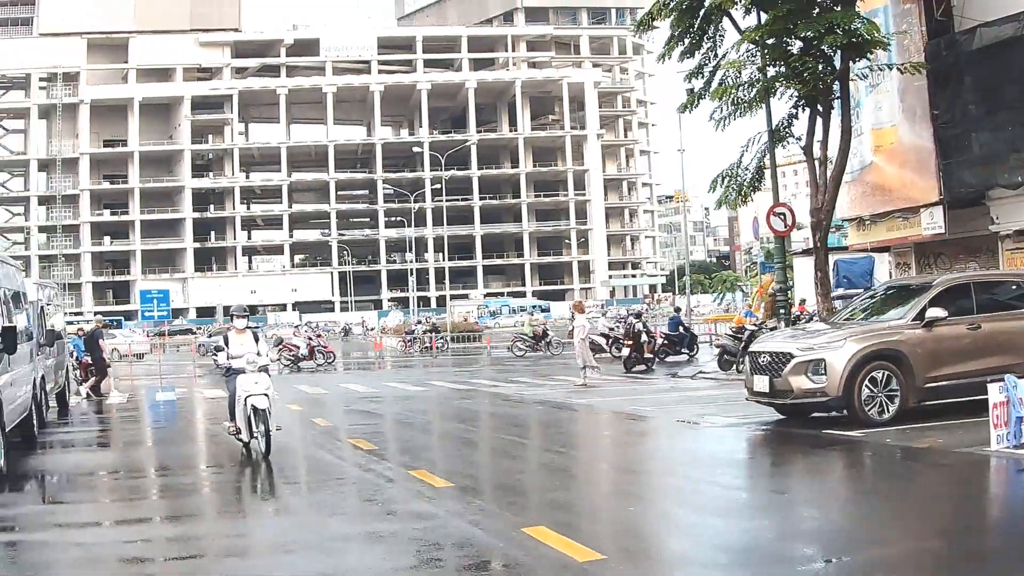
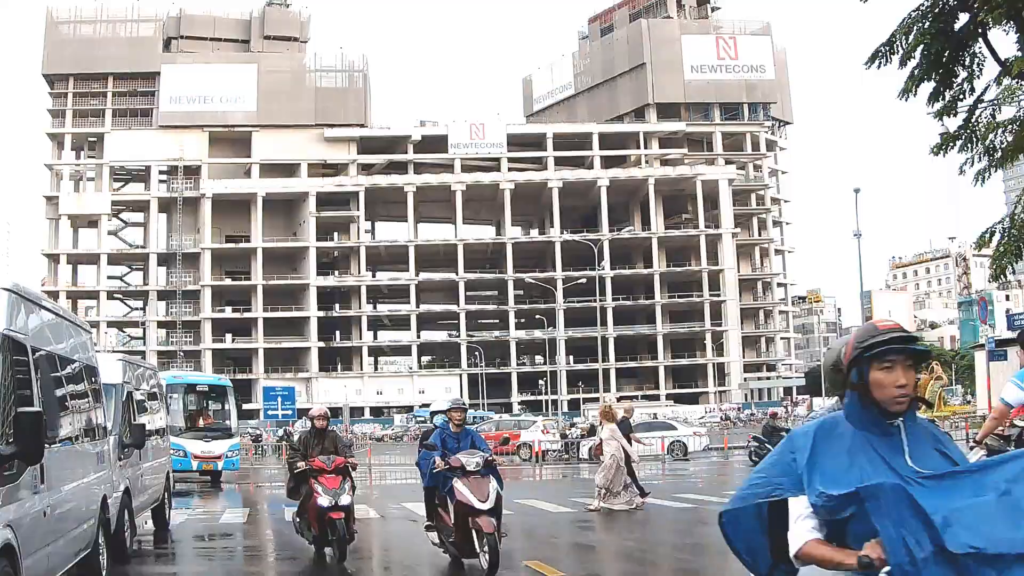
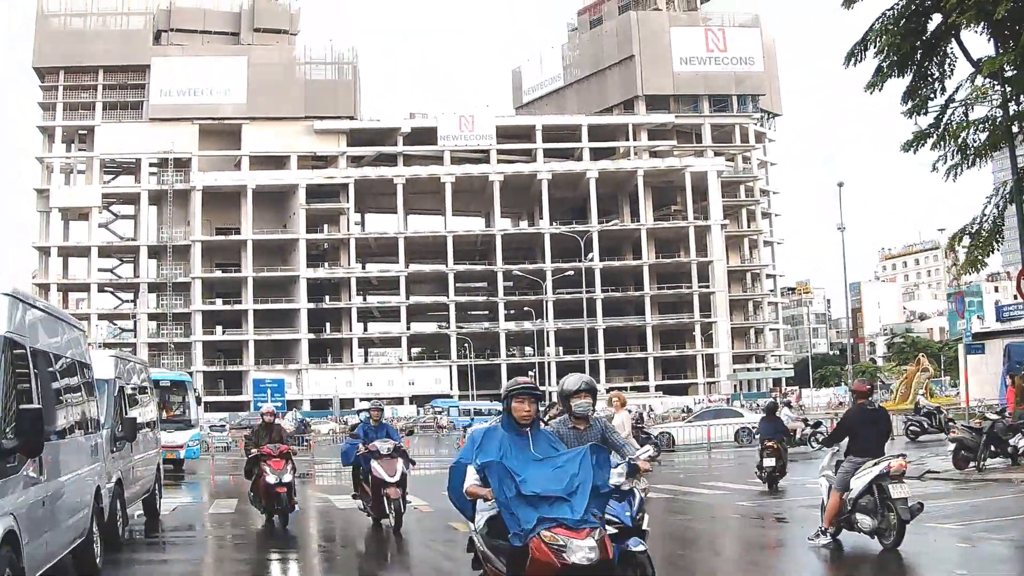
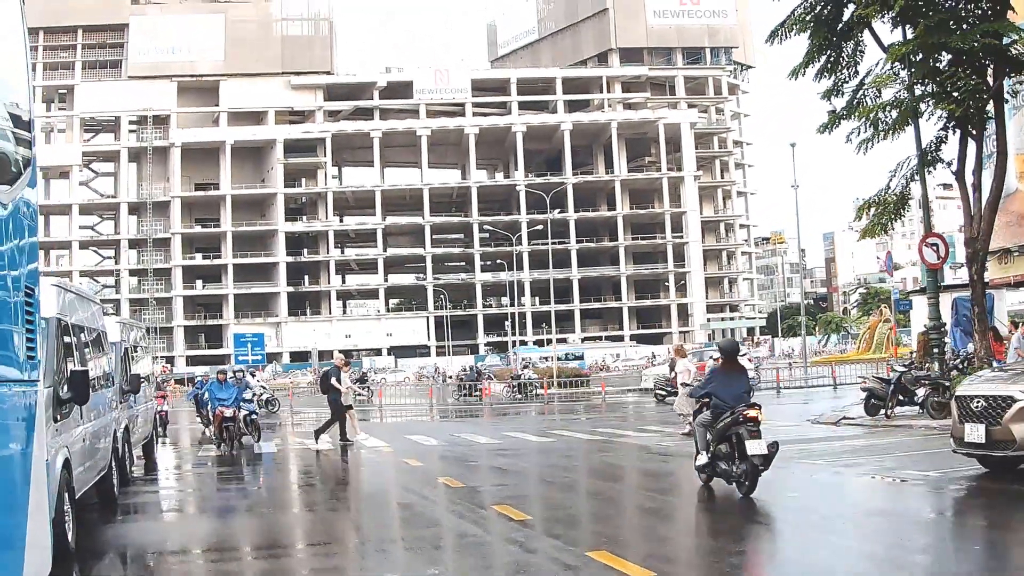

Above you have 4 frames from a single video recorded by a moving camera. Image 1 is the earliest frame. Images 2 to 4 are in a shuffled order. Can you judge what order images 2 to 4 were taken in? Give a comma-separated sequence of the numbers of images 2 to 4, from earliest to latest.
4, 3, 2
